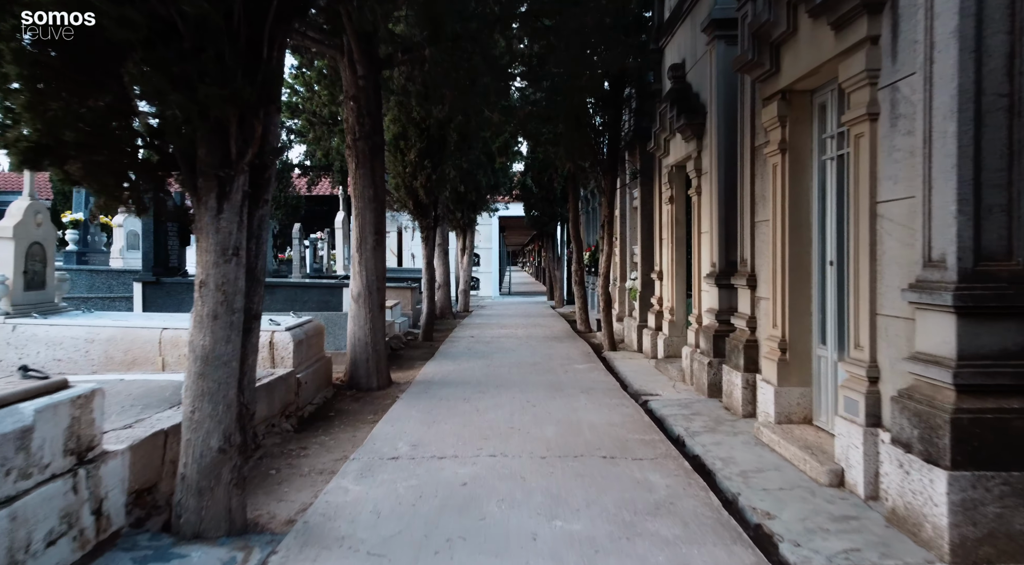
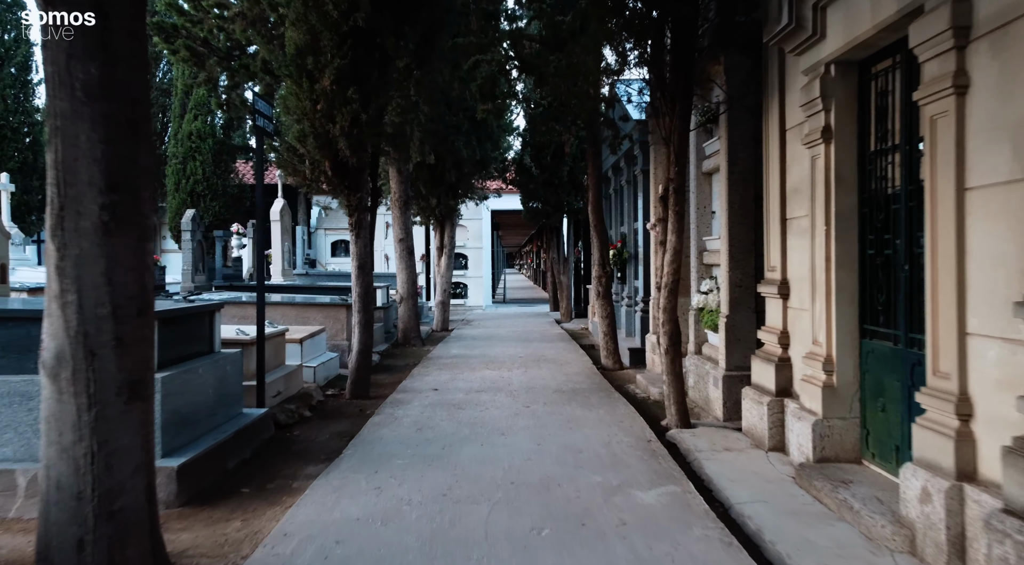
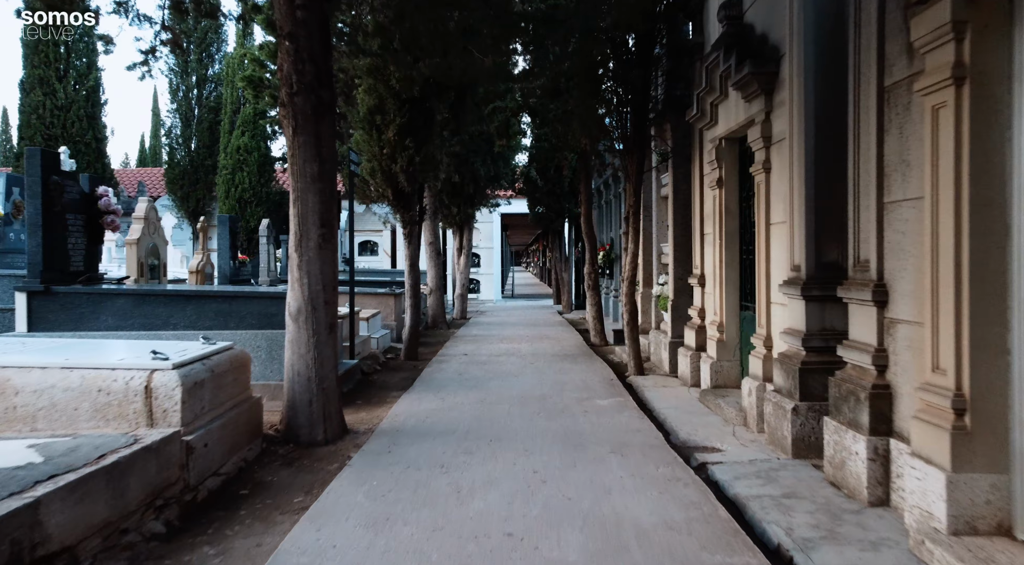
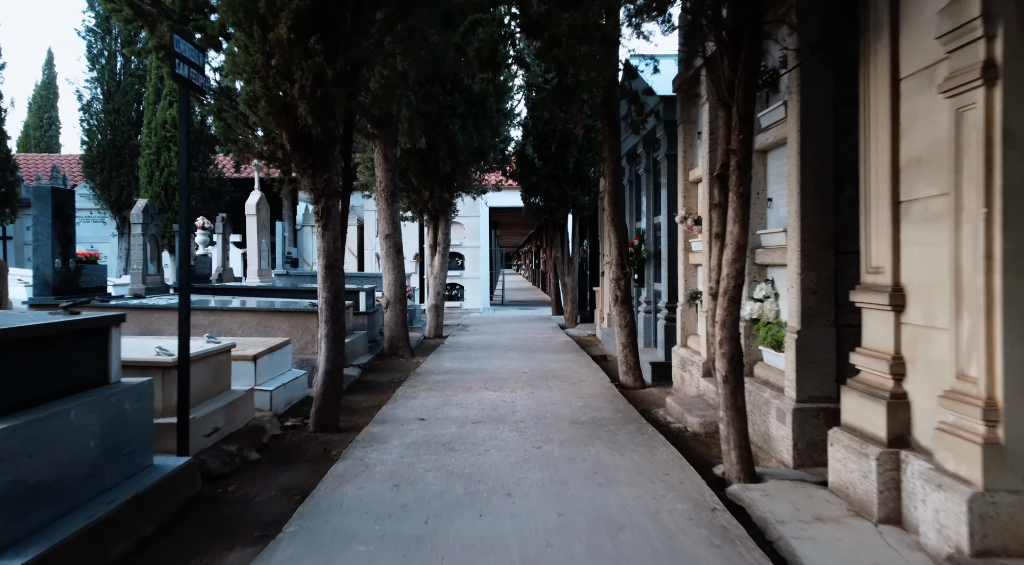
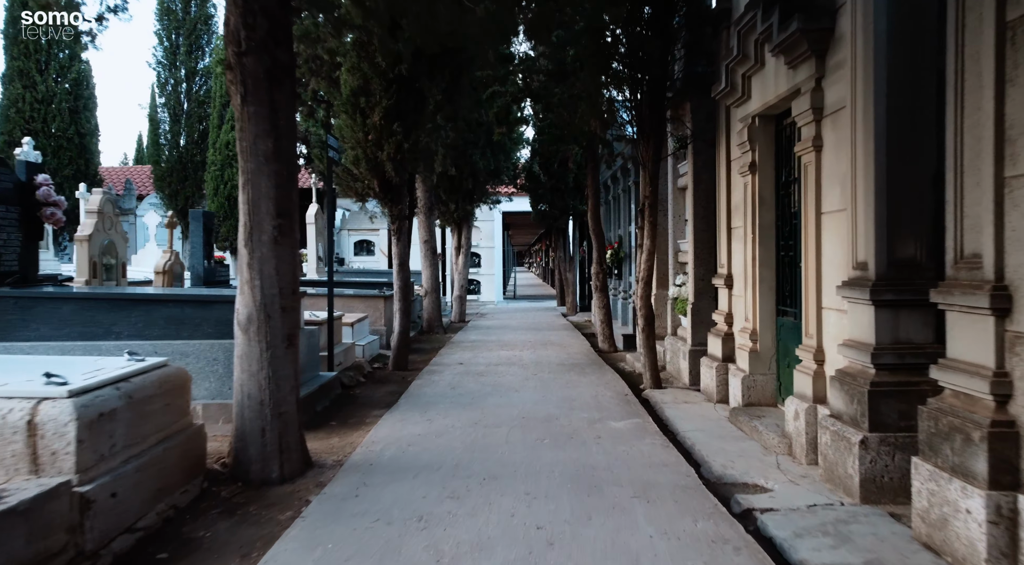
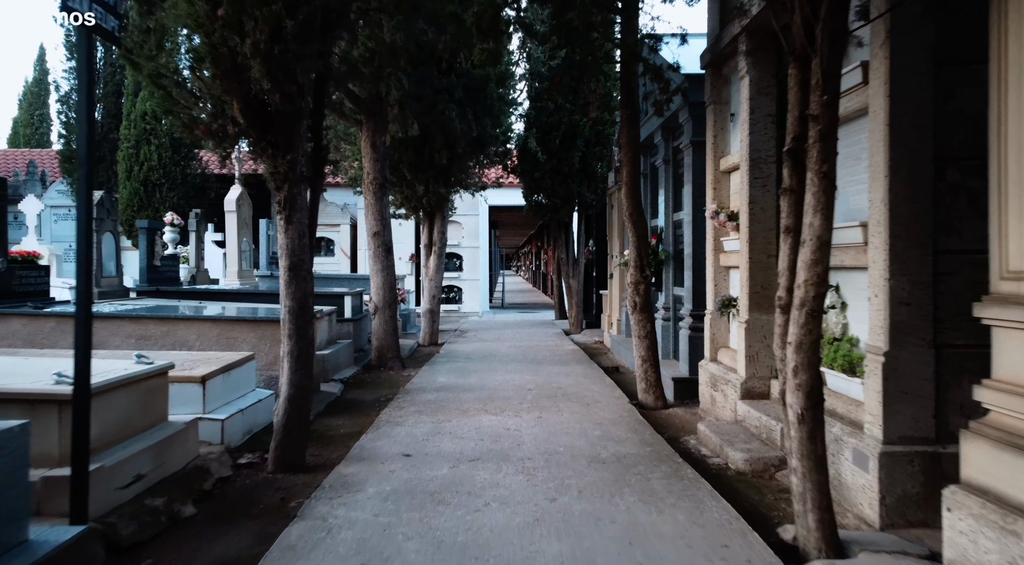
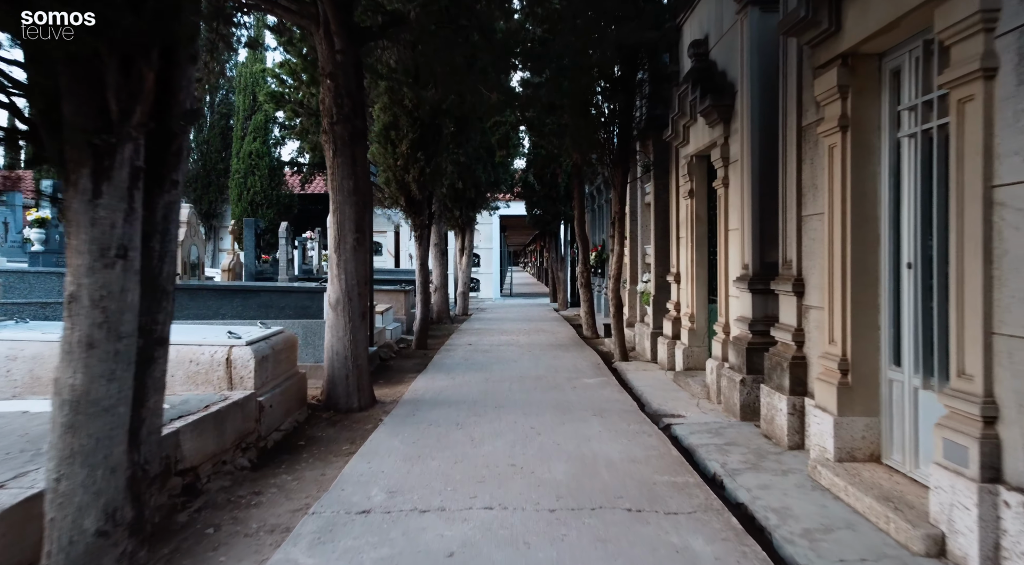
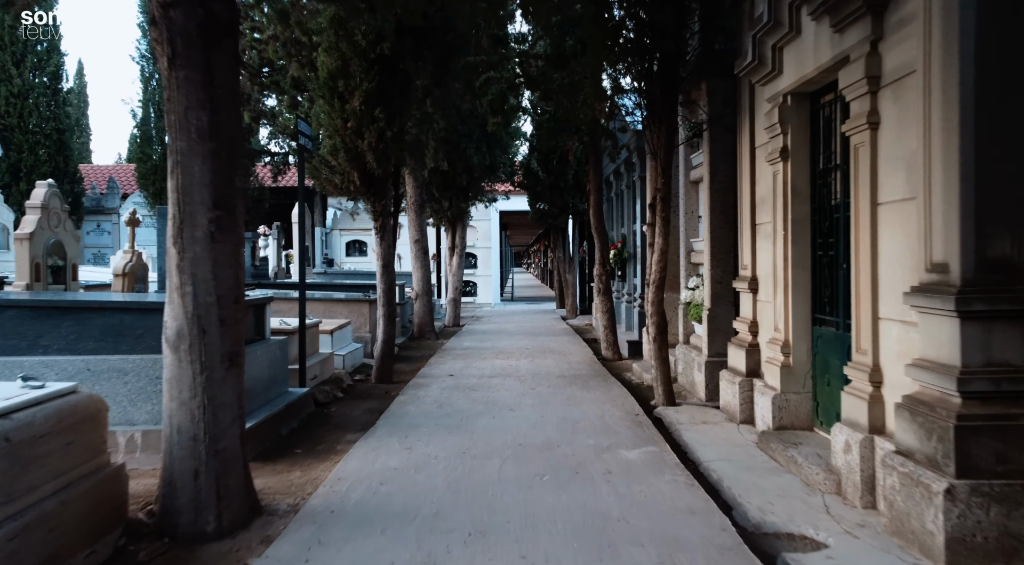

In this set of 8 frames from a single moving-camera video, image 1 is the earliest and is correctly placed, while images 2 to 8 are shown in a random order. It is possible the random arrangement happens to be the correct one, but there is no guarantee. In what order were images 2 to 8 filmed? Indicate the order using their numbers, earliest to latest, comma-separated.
7, 3, 5, 8, 2, 4, 6
